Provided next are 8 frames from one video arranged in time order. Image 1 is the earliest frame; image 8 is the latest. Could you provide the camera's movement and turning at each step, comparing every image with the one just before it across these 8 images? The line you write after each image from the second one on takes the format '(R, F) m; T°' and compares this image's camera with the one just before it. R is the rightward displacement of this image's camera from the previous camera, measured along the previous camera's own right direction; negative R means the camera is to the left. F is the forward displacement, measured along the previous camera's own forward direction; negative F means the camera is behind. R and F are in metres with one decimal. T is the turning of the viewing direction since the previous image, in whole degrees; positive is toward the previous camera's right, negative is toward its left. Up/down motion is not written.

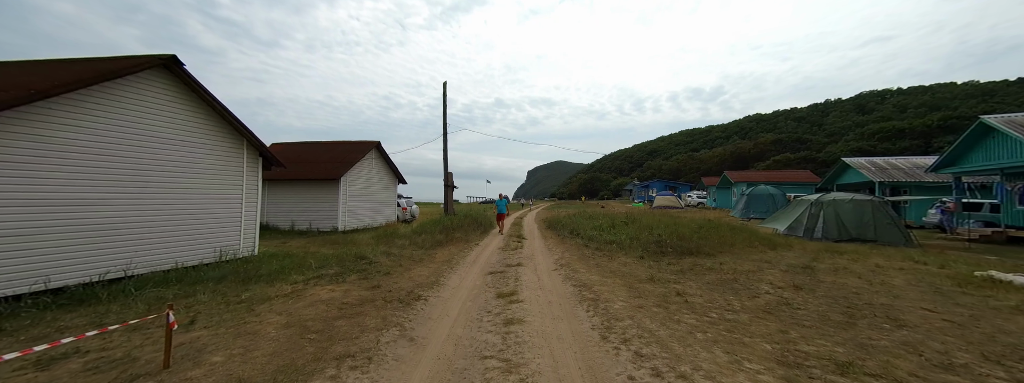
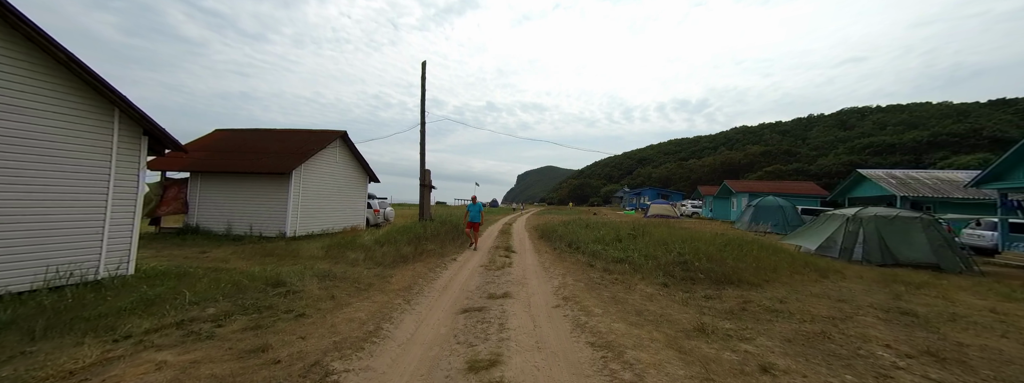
(0.0, +2.1) m; +2°
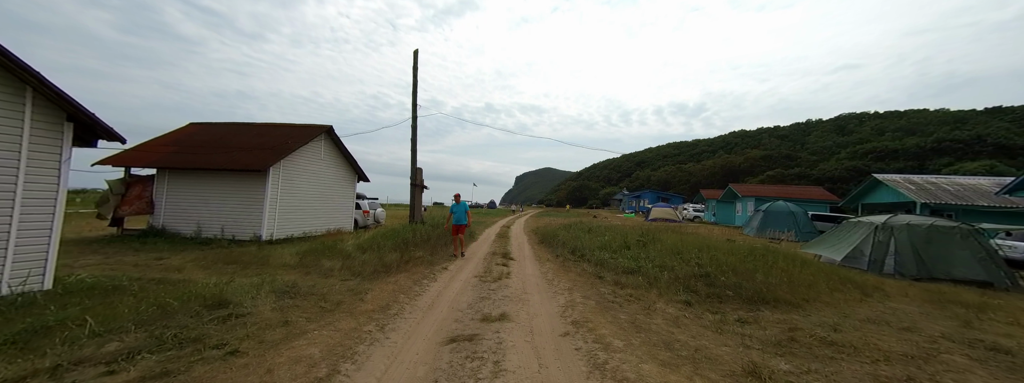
(0.0, +0.9) m; 0°
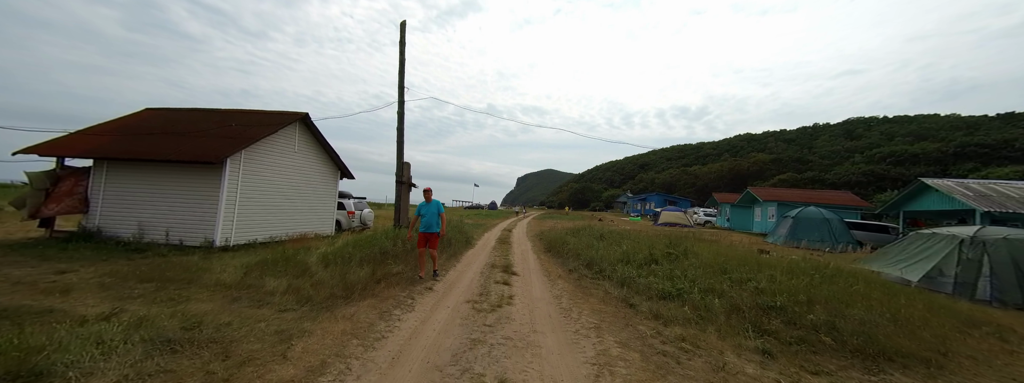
(-0.1, +1.7) m; 0°
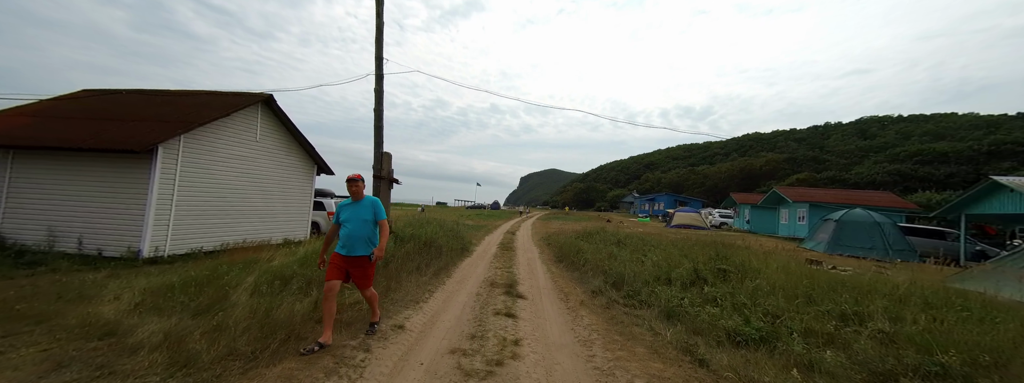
(0.0, +1.9) m; -1°
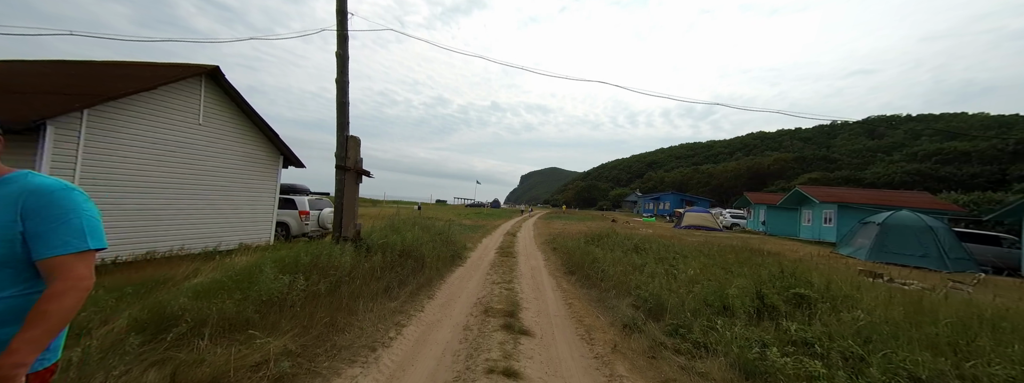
(0.0, +1.7) m; 0°
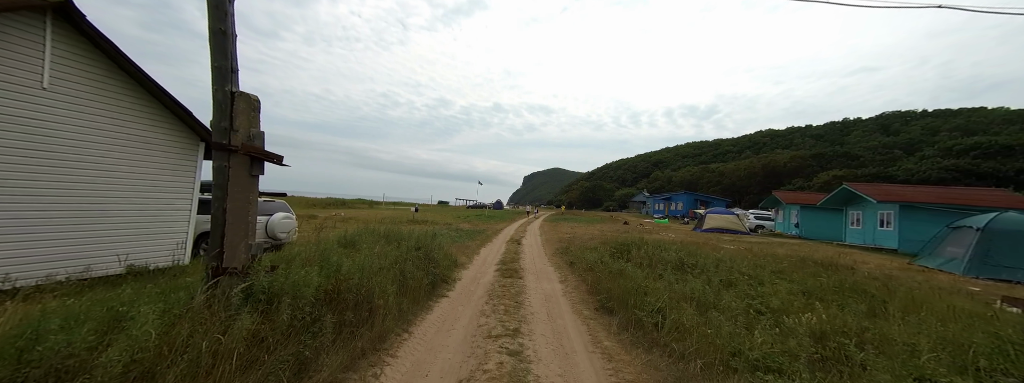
(0.0, +2.5) m; 0°
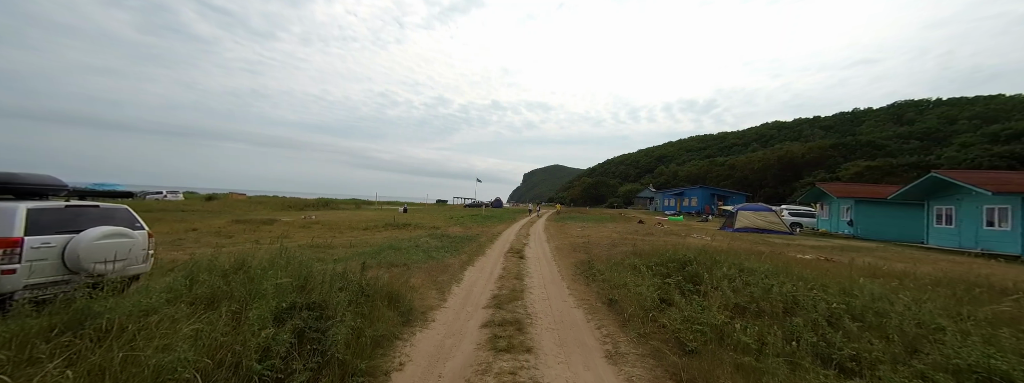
(0.0, +3.7) m; 0°
